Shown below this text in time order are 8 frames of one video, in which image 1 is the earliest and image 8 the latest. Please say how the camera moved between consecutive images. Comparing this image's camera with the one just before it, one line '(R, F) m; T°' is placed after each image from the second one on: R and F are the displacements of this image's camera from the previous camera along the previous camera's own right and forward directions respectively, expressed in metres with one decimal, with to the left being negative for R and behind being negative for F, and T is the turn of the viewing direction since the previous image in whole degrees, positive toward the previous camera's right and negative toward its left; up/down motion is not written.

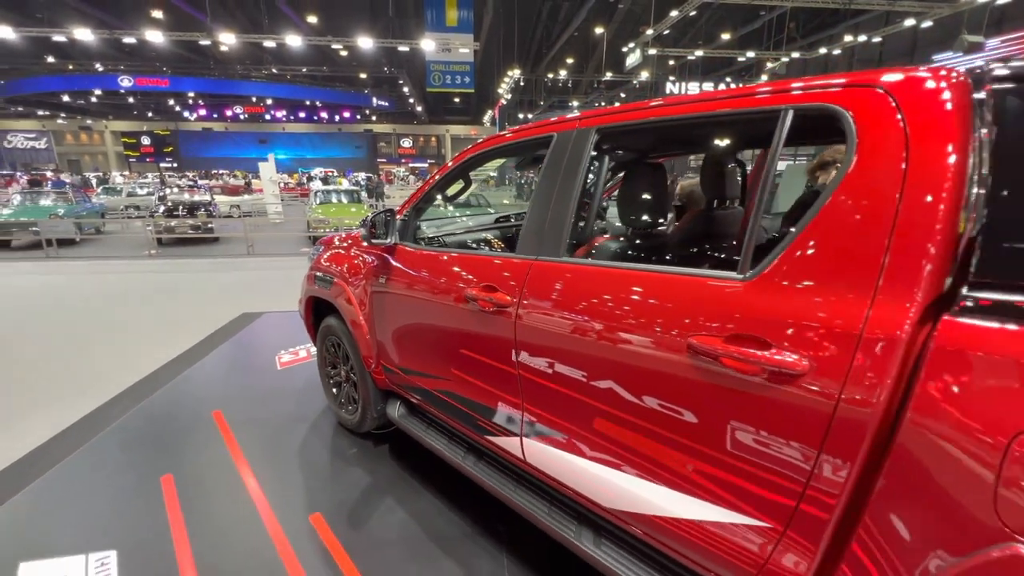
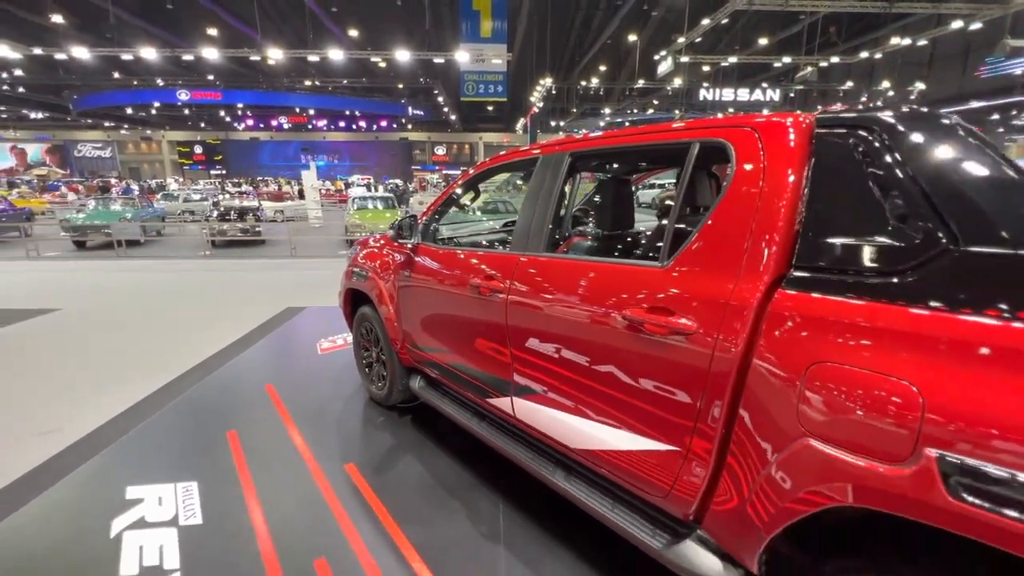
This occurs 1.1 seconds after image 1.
(+0.2, -0.4) m; -4°
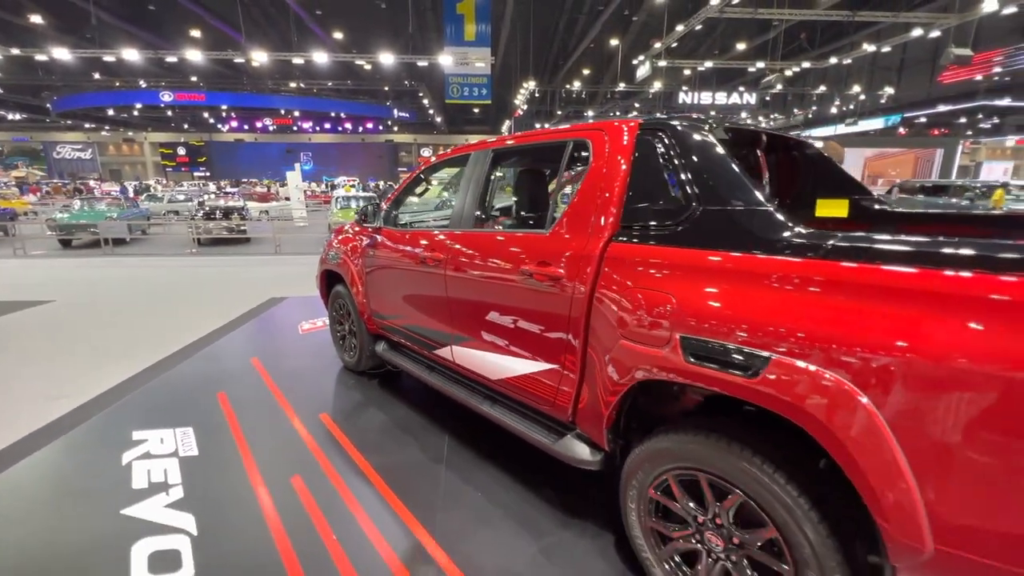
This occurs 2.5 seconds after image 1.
(+0.3, -0.5) m; +1°
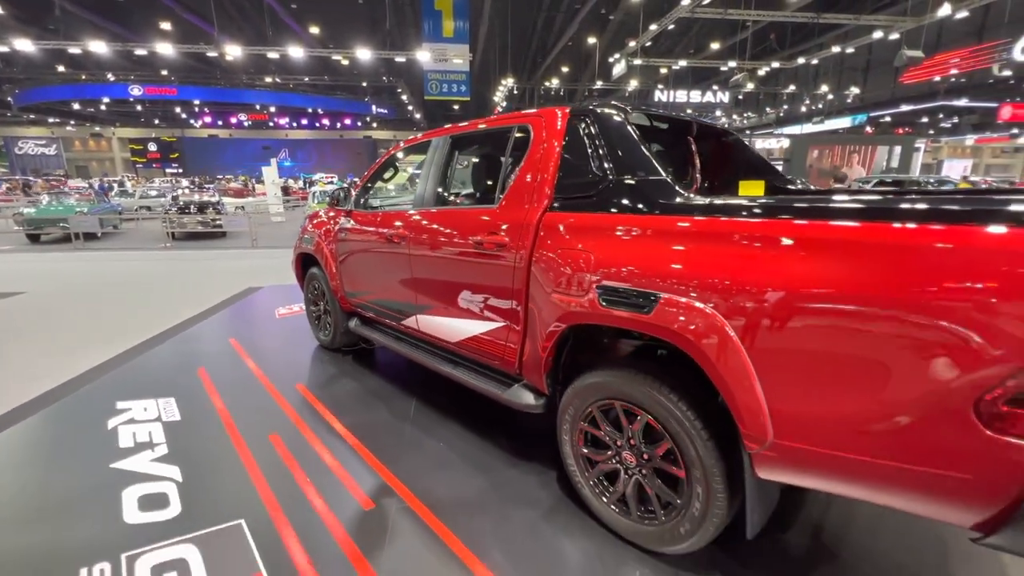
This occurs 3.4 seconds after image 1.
(+0.1, -0.3) m; +2°
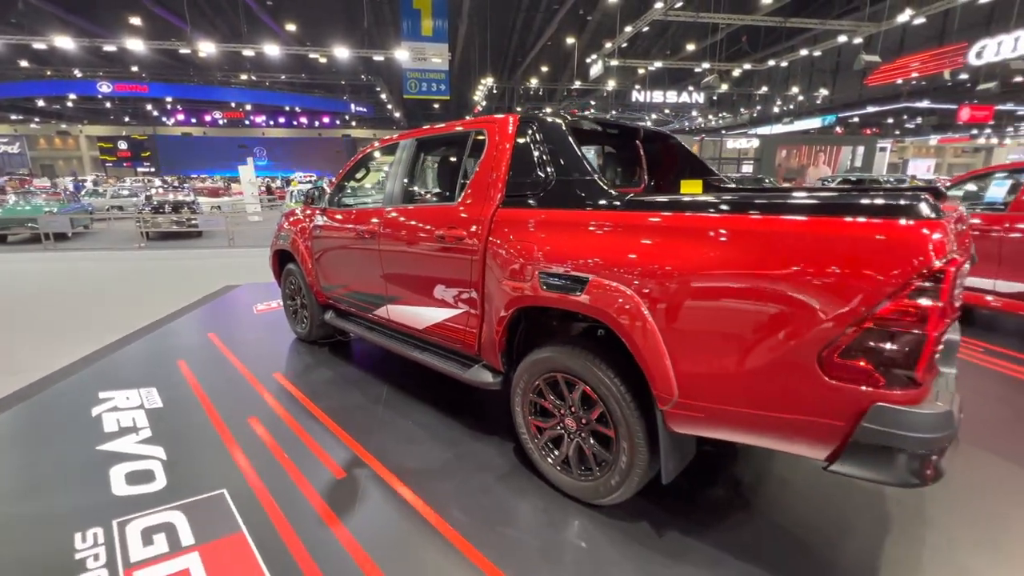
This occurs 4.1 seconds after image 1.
(+0.1, -0.2) m; +2°
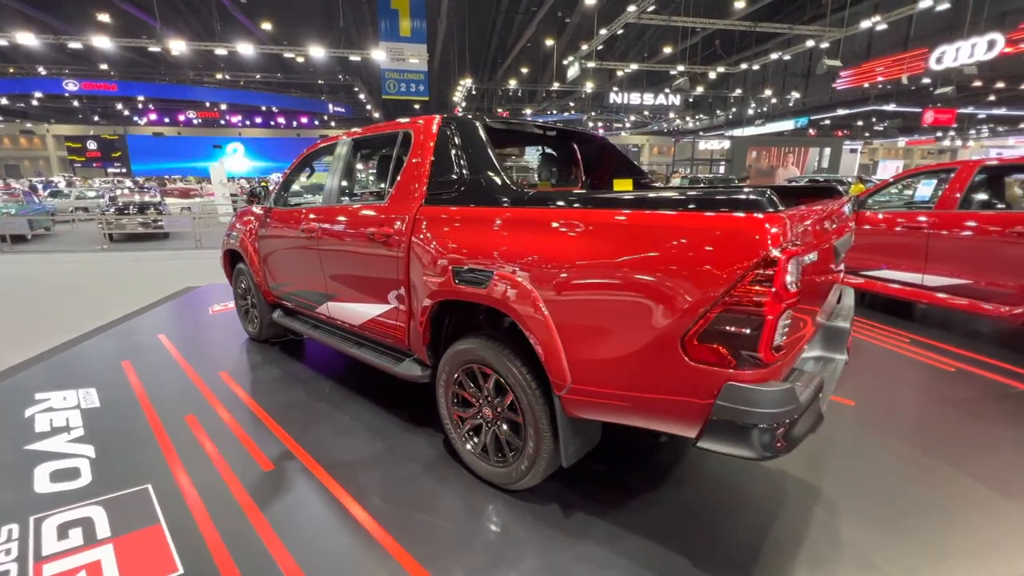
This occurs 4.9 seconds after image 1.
(+0.3, -0.1) m; +2°
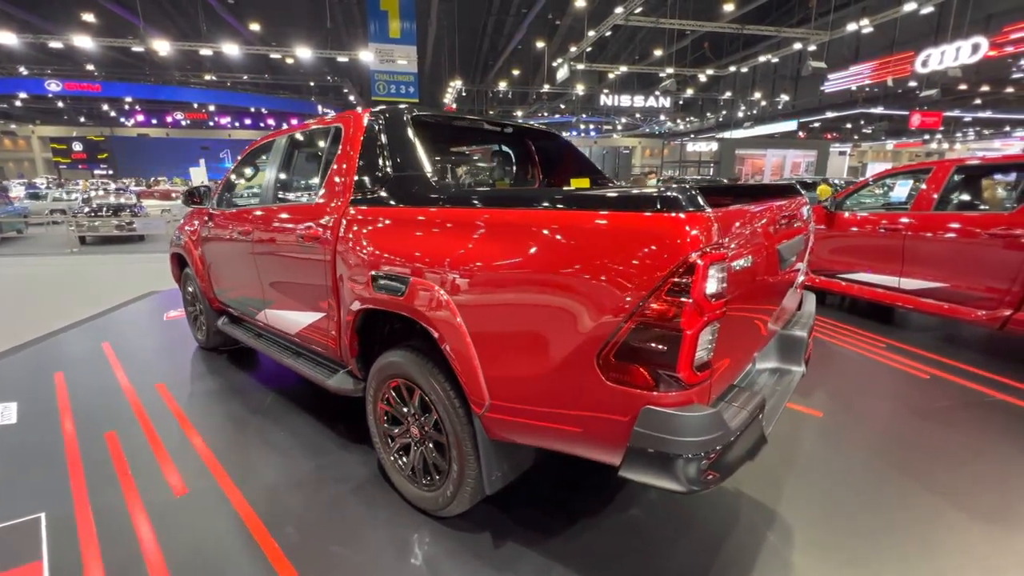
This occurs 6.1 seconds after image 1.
(+0.3, +0.2) m; +1°
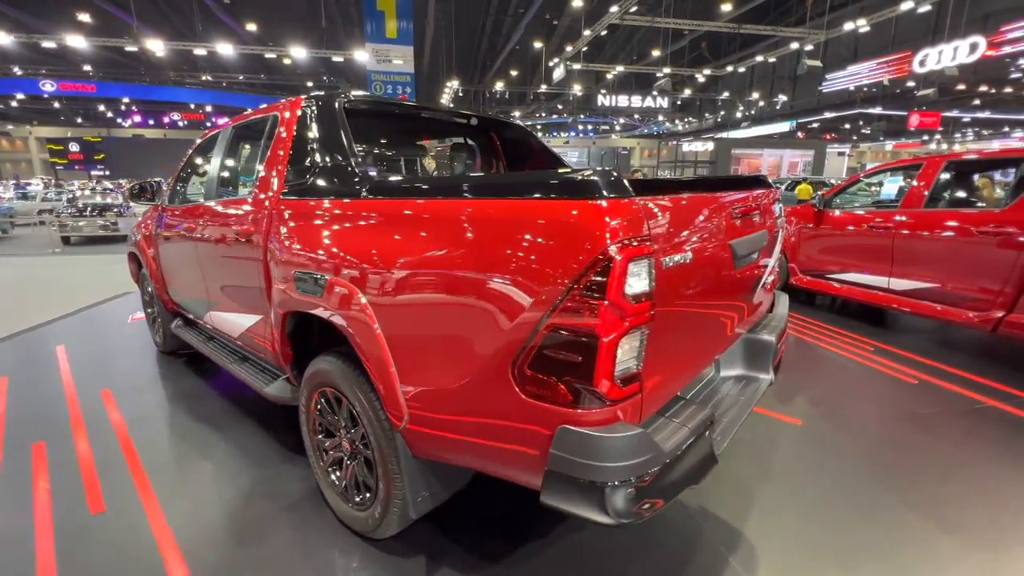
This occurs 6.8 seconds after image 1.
(+0.2, +0.2) m; 0°
